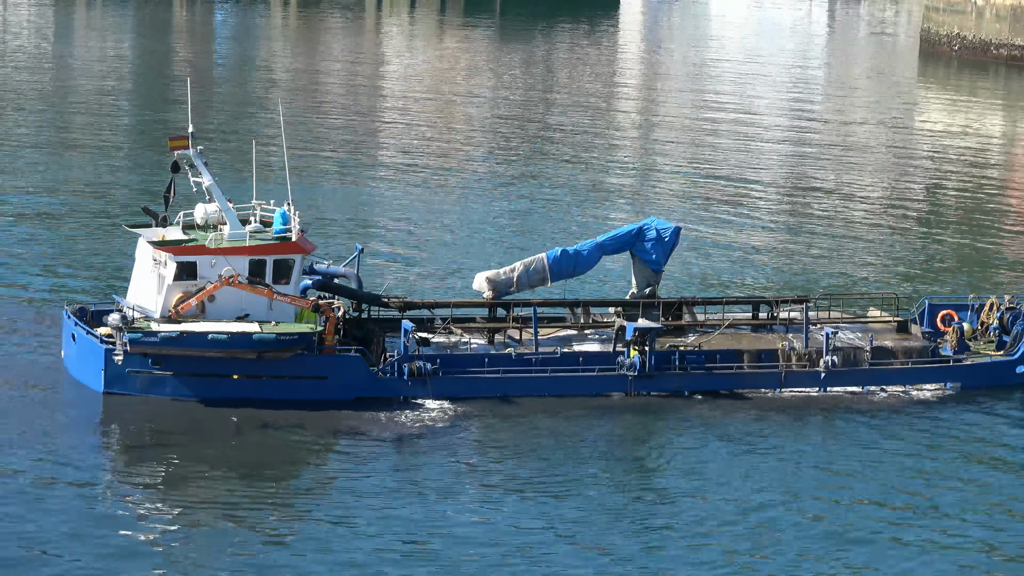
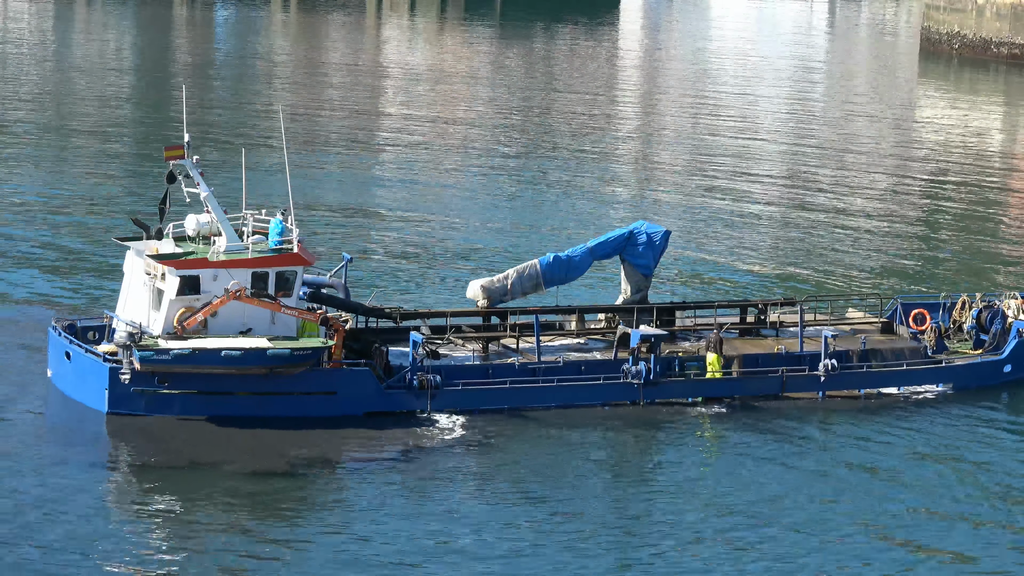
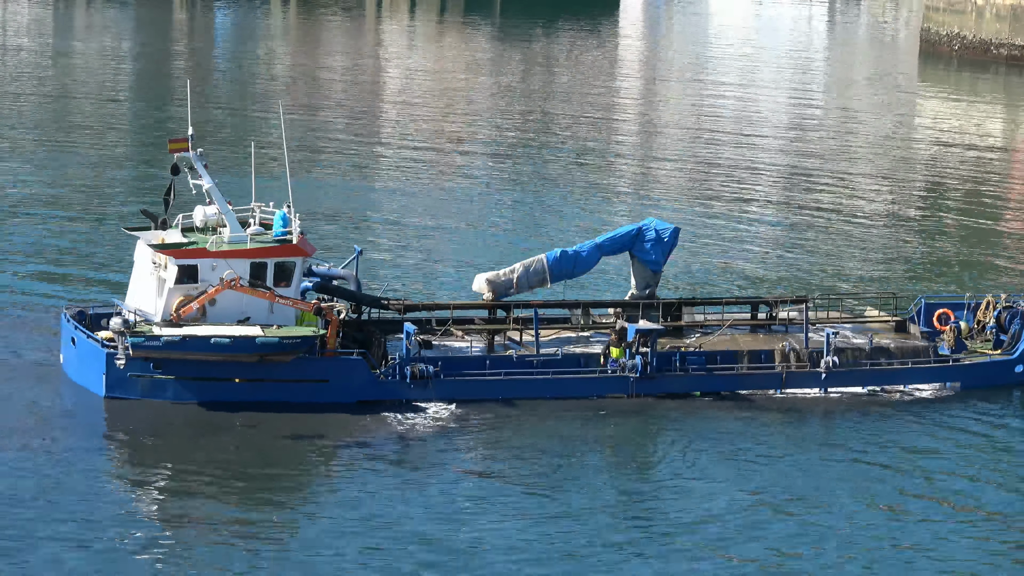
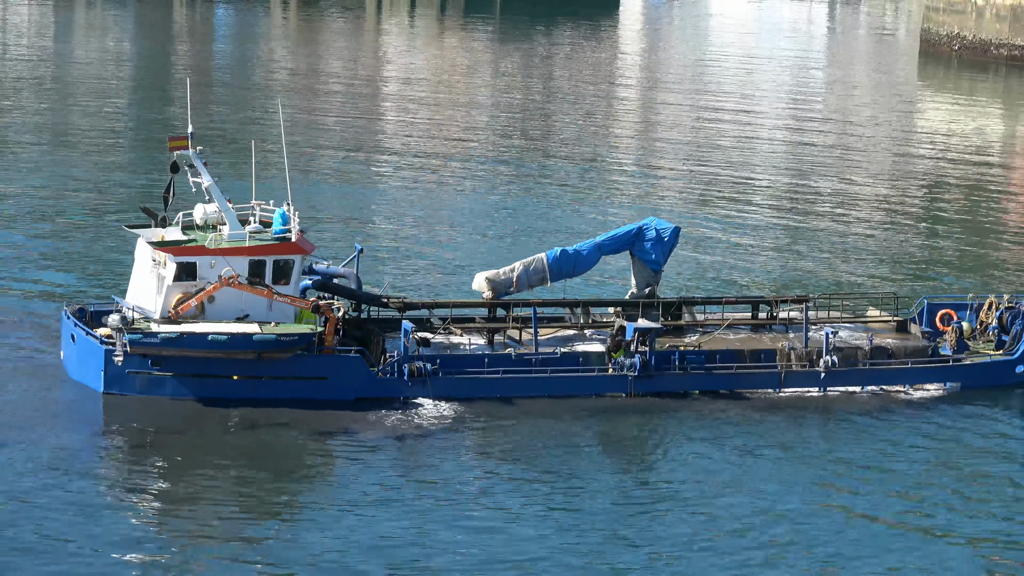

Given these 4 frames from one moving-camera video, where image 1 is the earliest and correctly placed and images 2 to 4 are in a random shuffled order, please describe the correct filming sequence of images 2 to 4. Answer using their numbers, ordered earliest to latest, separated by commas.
4, 3, 2
